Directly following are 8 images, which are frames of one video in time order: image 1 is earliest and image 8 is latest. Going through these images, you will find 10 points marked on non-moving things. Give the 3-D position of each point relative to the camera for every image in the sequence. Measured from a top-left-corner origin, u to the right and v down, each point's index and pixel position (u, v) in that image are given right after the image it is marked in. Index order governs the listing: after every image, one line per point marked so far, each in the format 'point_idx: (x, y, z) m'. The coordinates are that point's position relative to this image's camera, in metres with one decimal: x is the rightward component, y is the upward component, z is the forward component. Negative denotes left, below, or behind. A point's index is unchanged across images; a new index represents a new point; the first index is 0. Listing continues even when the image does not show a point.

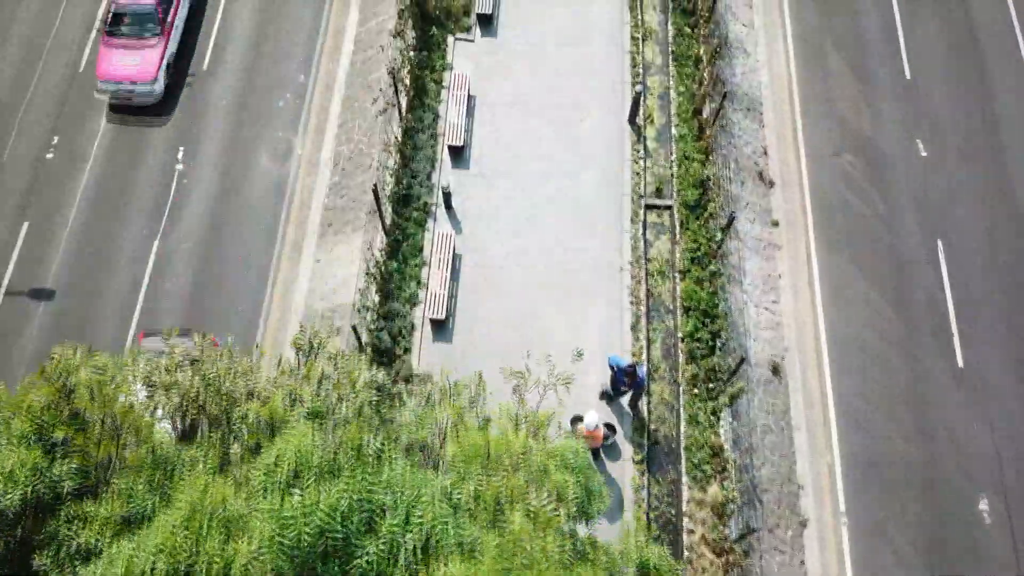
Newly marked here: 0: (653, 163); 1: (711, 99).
0: (+3.6, +3.2, +17.6) m
1: (+5.2, +5.0, +18.0) m
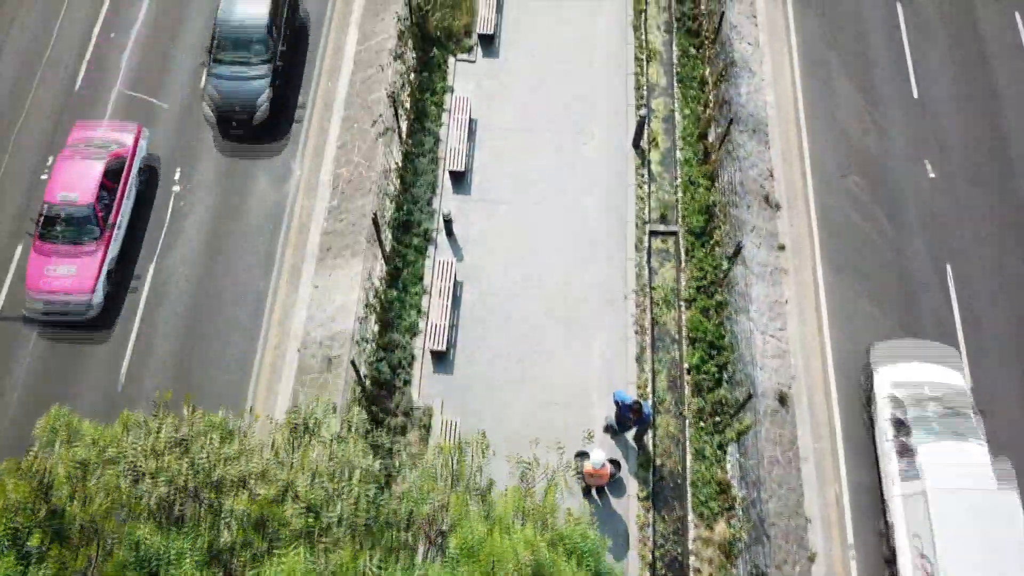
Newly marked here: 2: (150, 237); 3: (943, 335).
0: (+3.7, +2.5, +17.3) m
1: (+5.3, +4.3, +17.7) m
2: (-10.1, +1.4, +19.2) m
3: (+11.3, -1.2, +18.0) m
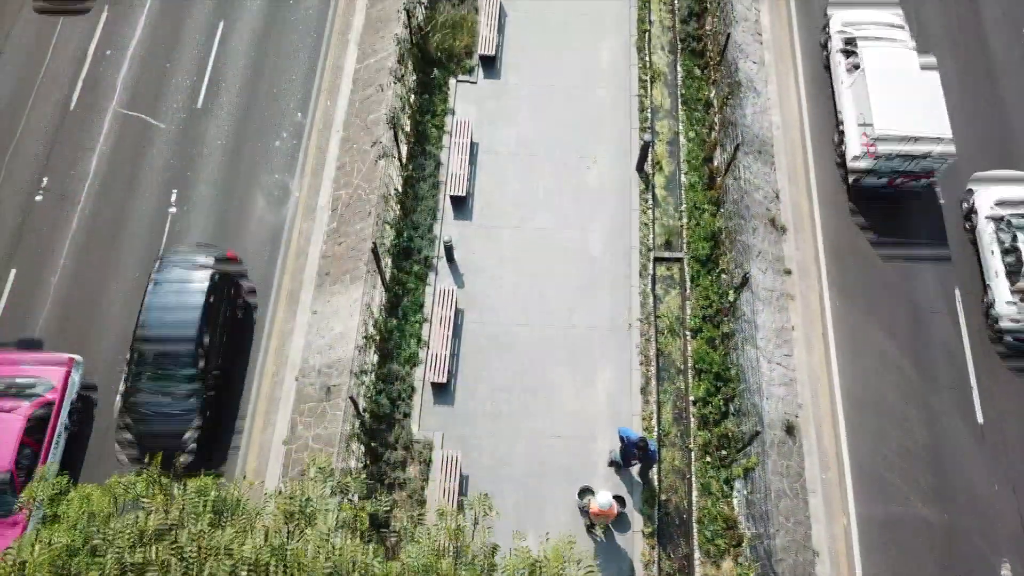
0: (+3.7, +1.9, +17.0) m
1: (+5.3, +3.6, +17.4) m
2: (-10.1, +0.8, +18.9) m
3: (+11.4, -1.9, +17.7) m
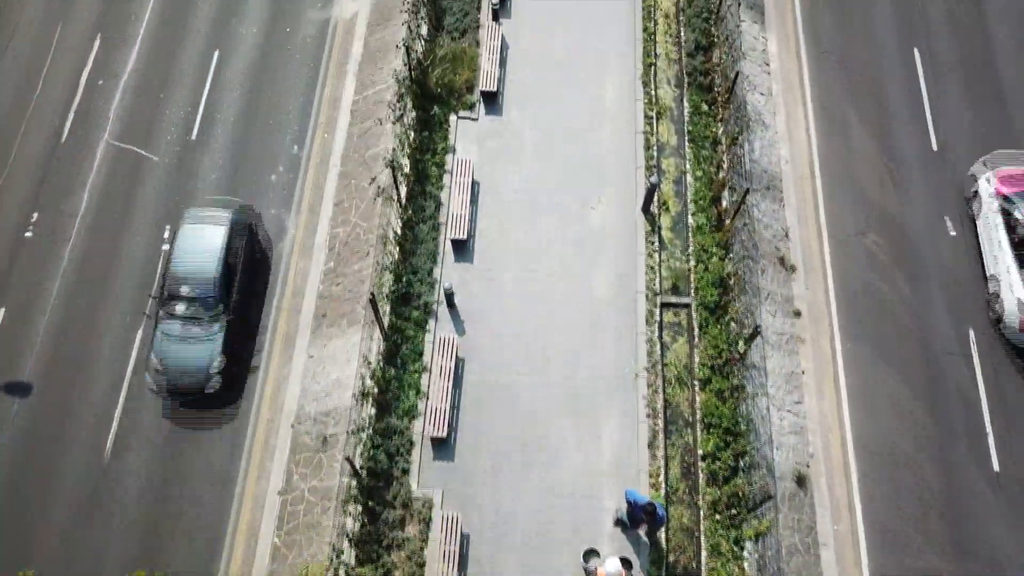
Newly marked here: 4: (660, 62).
0: (+3.8, +0.8, +16.5) m
1: (+5.4, +2.5, +16.9) m
2: (-10.0, -0.3, +18.4) m
3: (+11.4, -3.0, +17.2) m
4: (+4.0, +6.1, +18.6) m
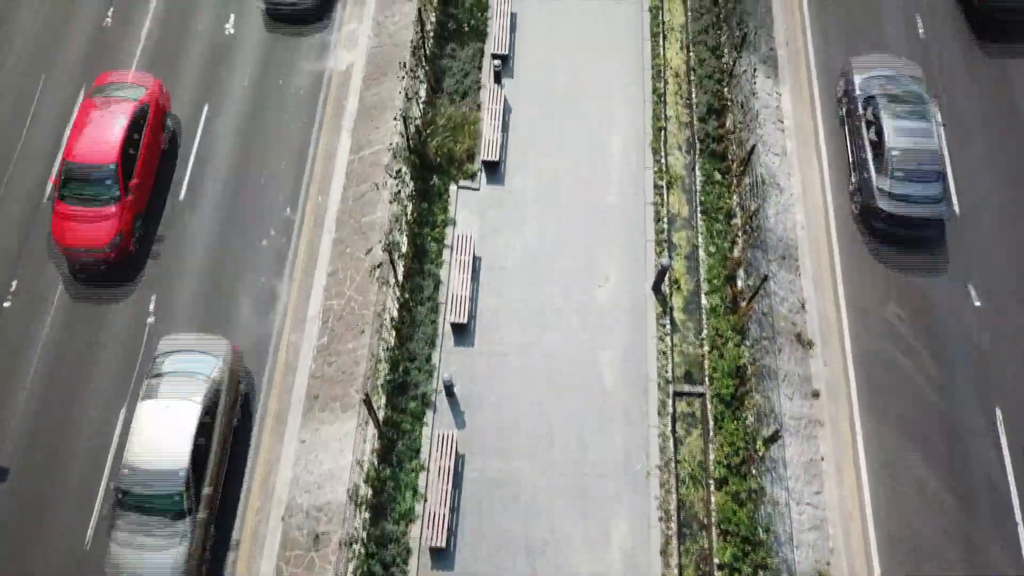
0: (+3.8, -1.2, +15.6) m
1: (+5.5, +0.6, +16.0) m
2: (-10.0, -2.3, +17.5) m
3: (+11.5, -4.9, +16.3) m
4: (+4.1, +4.2, +17.7) m
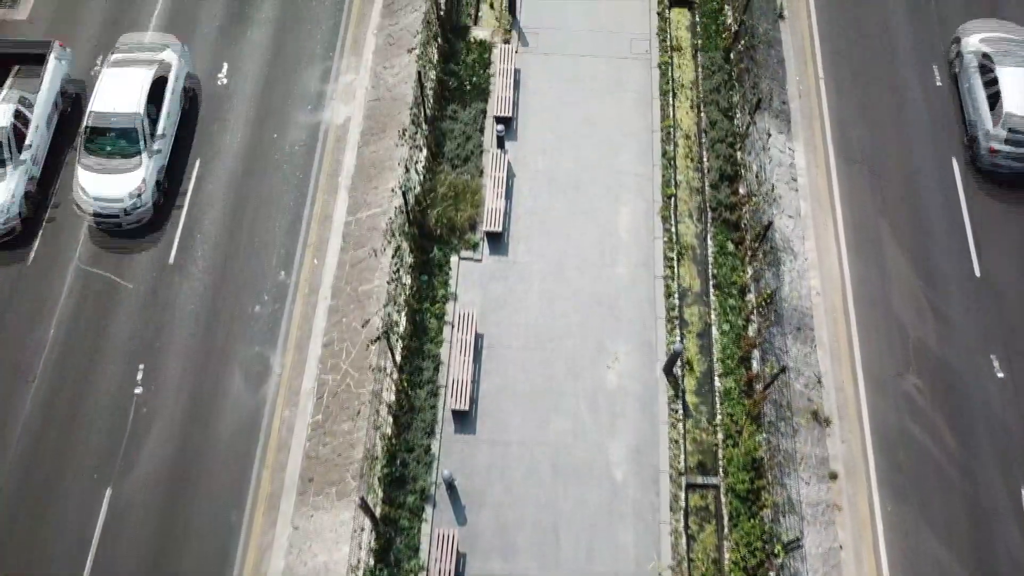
0: (+3.9, -3.0, +14.9) m
1: (+5.5, -1.2, +15.3) m
2: (-9.9, -4.1, +16.7) m
3: (+11.6, -6.7, +15.6) m
4: (+4.2, +2.4, +16.9) m
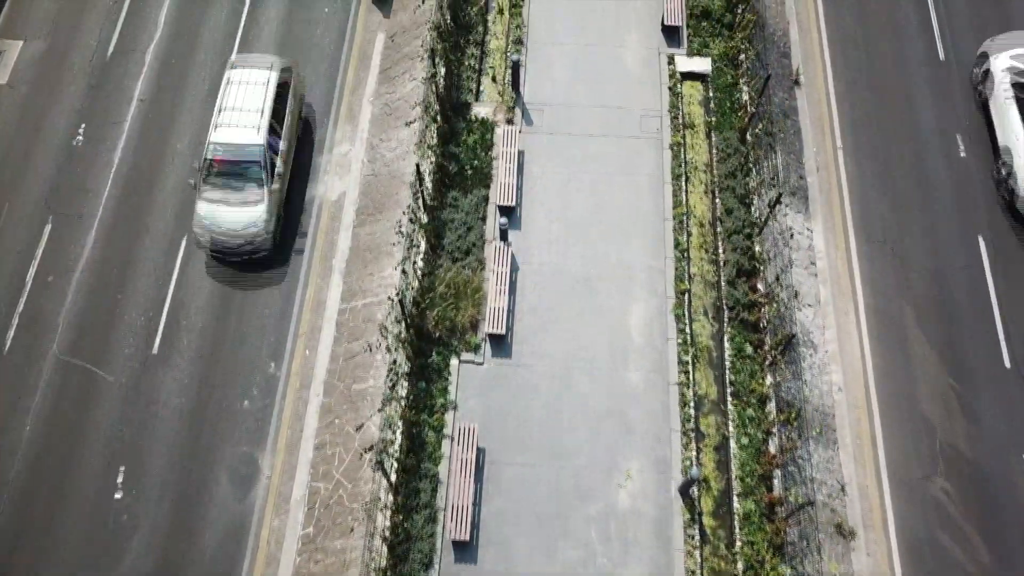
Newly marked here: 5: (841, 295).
0: (+4.0, -5.3, +13.8) m
1: (+5.6, -3.6, +14.3) m
2: (-9.8, -6.4, +15.7) m
3: (+11.7, -9.1, +14.5) m
4: (+4.3, 0.0, +15.9) m
5: (+8.6, -0.2, +18.0) m
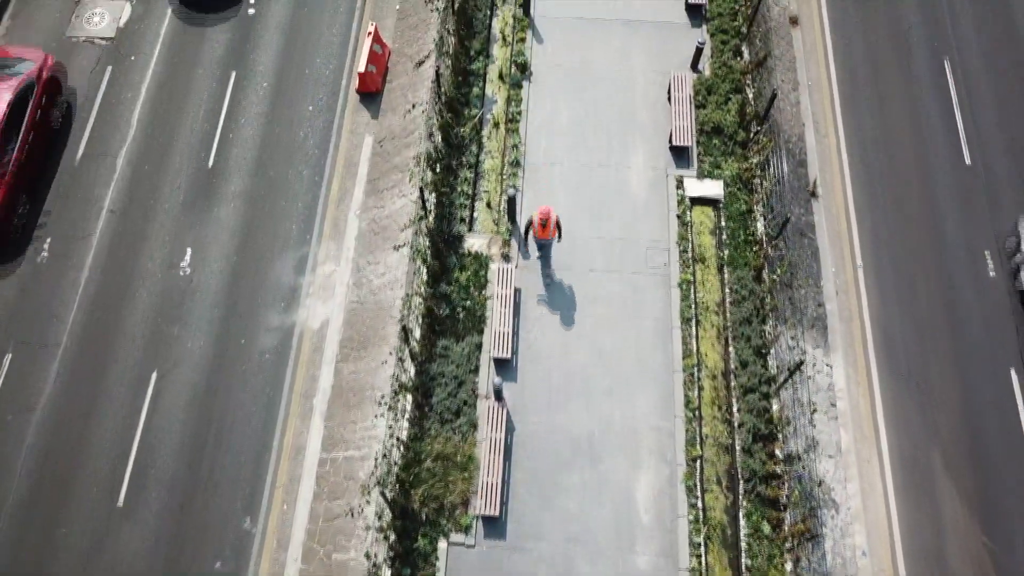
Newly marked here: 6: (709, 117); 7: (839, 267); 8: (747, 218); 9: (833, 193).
0: (+3.9, -8.9, +12.5) m
1: (+5.5, -7.1, +12.9) m
2: (-9.9, -9.9, +14.3) m
3: (+11.5, -12.6, +13.1) m
4: (+4.1, -3.5, +14.5) m
5: (+8.5, -3.7, +16.6) m
6: (+5.1, +4.5, +17.9) m
7: (+8.8, +0.5, +18.5) m
8: (+5.7, +1.7, +16.7) m
9: (+9.0, +2.7, +19.2) m
